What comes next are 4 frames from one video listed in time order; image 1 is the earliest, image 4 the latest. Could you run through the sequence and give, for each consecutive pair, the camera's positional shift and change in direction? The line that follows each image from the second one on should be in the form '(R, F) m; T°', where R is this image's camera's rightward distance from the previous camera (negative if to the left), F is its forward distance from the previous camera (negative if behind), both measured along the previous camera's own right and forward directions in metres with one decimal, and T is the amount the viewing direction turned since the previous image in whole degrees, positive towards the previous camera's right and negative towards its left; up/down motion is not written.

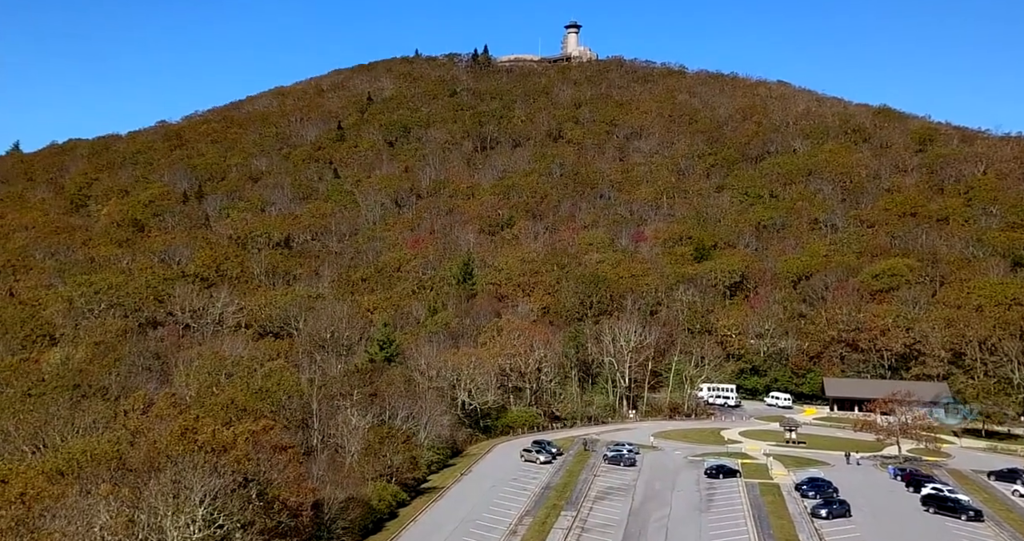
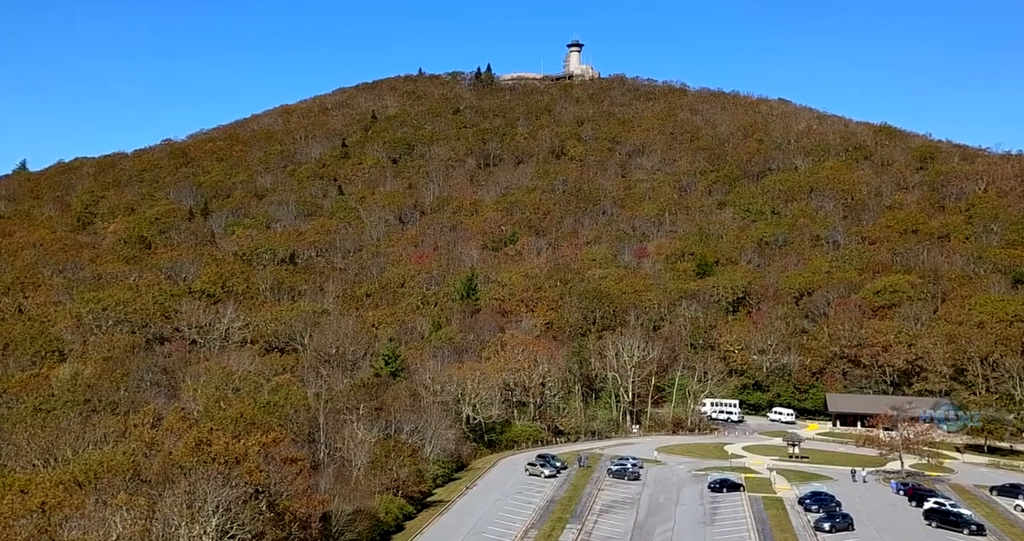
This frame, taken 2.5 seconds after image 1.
(-0.2, -0.7) m; 0°
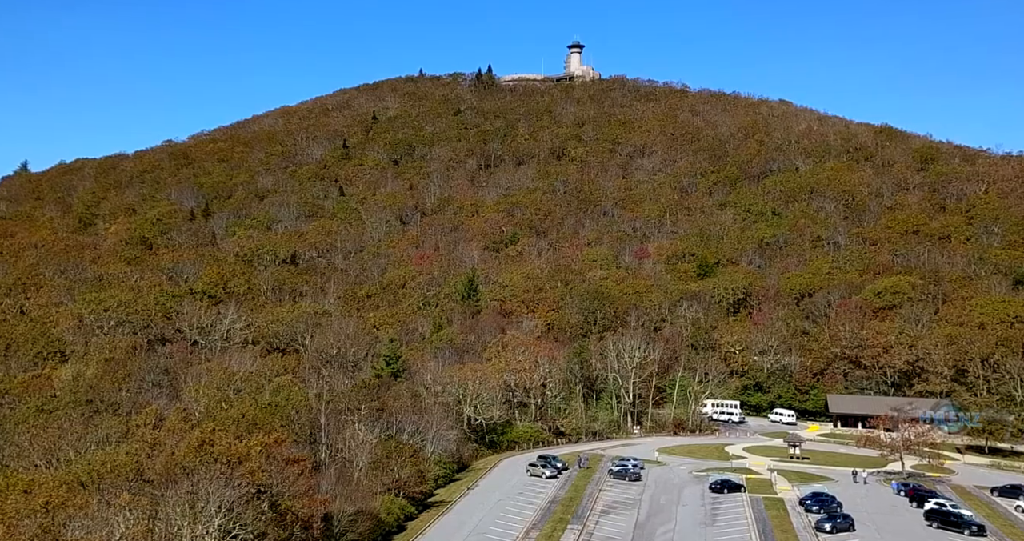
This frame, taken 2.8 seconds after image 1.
(0.0, -0.1) m; 0°
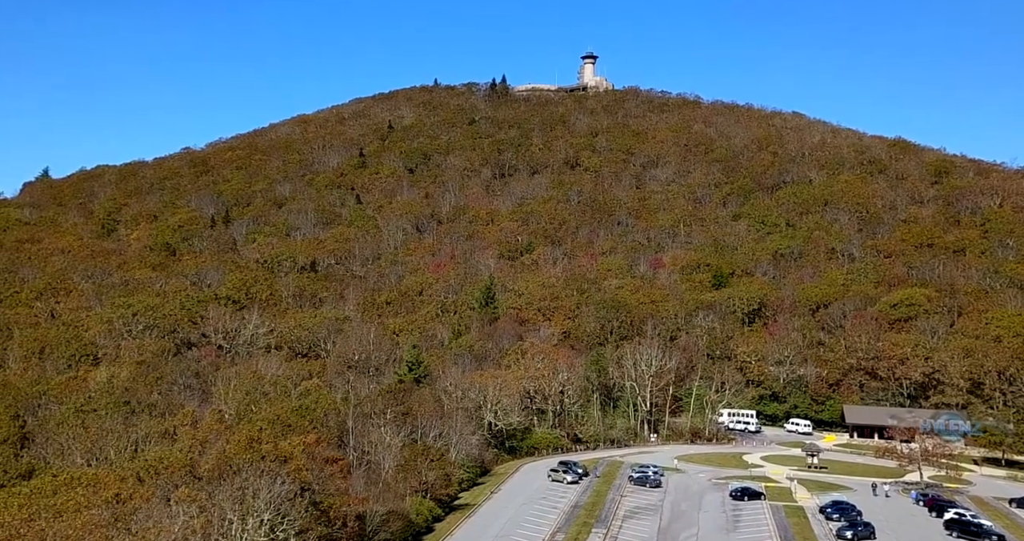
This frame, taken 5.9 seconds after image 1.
(-1.2, -1.1) m; -1°
